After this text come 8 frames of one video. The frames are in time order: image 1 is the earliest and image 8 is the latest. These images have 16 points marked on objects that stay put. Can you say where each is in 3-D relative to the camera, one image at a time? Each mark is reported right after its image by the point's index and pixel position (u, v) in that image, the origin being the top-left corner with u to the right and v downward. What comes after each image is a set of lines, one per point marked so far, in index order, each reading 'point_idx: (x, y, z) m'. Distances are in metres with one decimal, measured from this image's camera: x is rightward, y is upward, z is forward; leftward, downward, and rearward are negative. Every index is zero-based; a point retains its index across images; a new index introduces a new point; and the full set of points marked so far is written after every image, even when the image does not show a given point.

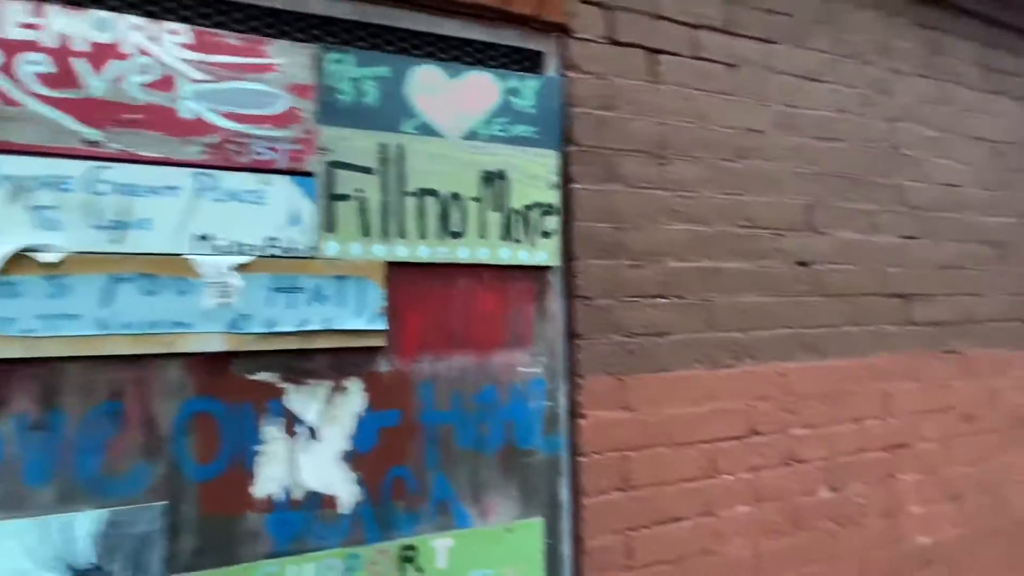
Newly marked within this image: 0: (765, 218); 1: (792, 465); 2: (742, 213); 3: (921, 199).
0: (+0.9, +0.3, +1.7) m
1: (+1.0, -0.6, +1.7) m
2: (+0.8, +0.3, +1.7) m
3: (+1.7, +0.4, +2.0) m
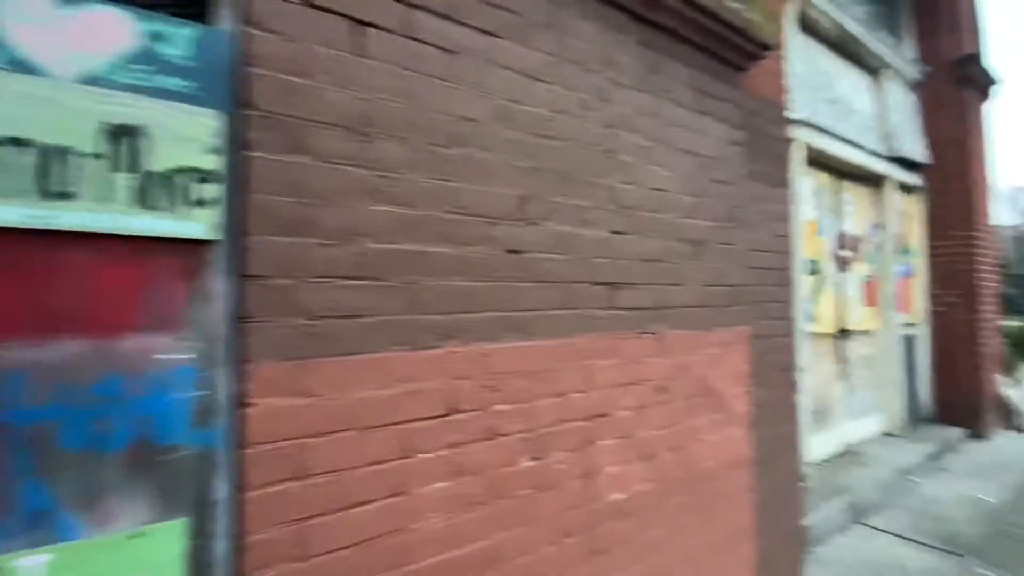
0: (-0.1, +0.3, +1.8) m
1: (-0.1, -0.6, +1.8) m
2: (-0.2, +0.3, +1.7) m
3: (+0.6, +0.4, +2.3) m
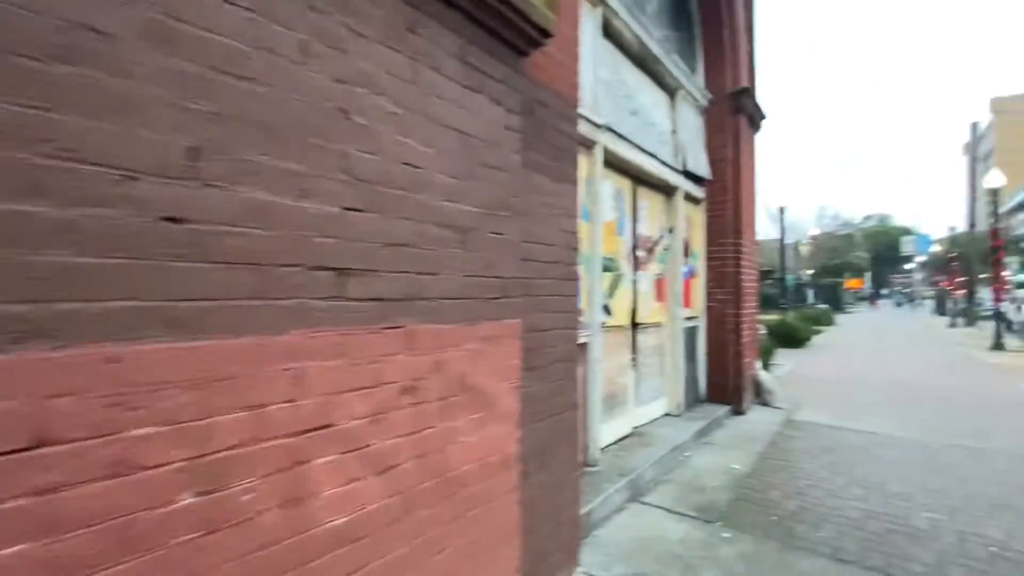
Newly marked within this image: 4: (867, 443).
0: (-1.1, +0.4, +1.3) m
1: (-1.1, -0.5, +1.3) m
2: (-1.2, +0.4, +1.2) m
3: (-0.6, +0.5, +2.0) m
4: (+4.9, -2.1, +6.6) m
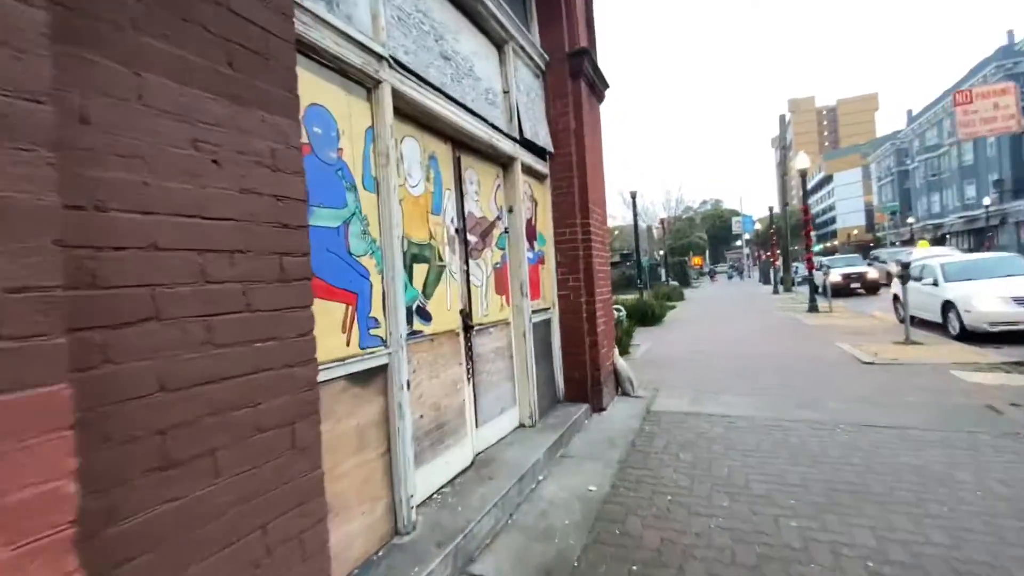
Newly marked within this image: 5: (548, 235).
0: (-1.9, +0.2, -0.5) m
1: (-1.8, -0.7, -0.5) m
2: (-2.0, +0.2, -0.6) m
3: (-1.6, +0.4, +0.3) m
4: (+2.7, -1.8, +6.1) m
5: (+0.5, +0.8, +7.0) m
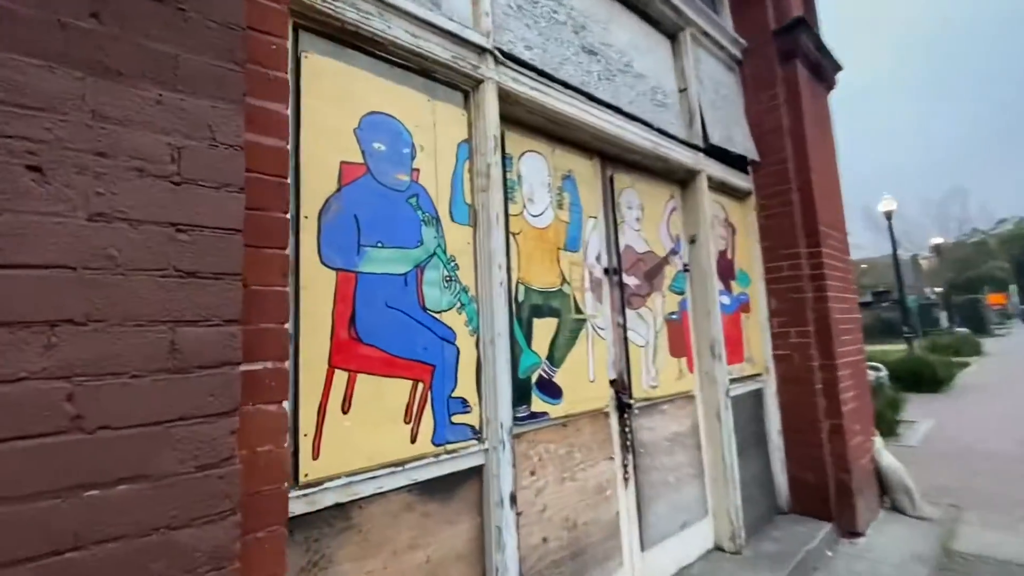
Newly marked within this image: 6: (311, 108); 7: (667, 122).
0: (-2.7, +0.2, -0.8) m
1: (-2.6, -0.7, -0.8) m
2: (-2.8, +0.2, -0.8) m
3: (-2.1, +0.3, -0.2) m
4: (+4.2, -2.3, +3.2) m
5: (+2.6, +0.2, +5.2) m
6: (-0.9, +0.8, +2.1) m
7: (+1.4, +1.5, +4.4) m
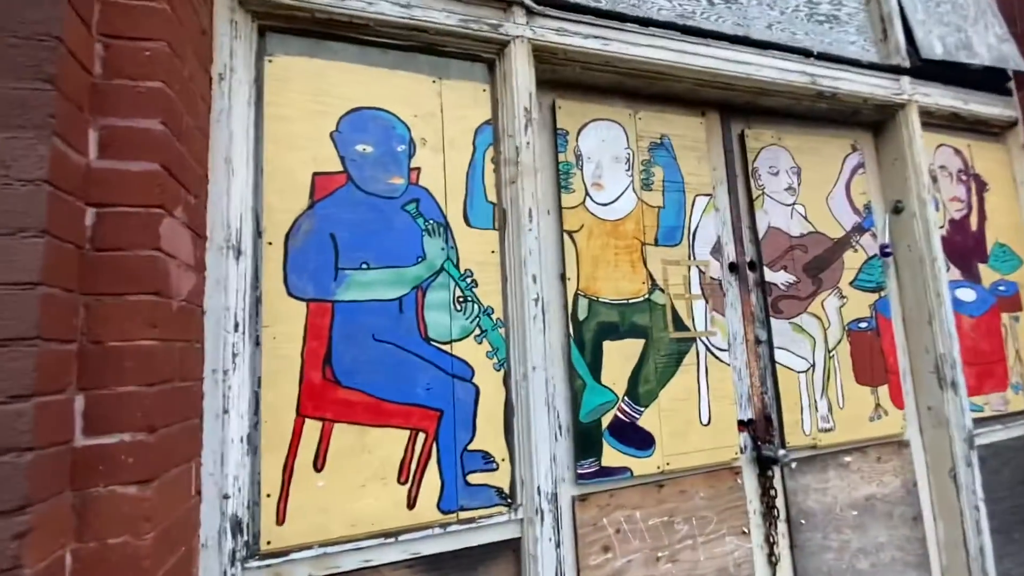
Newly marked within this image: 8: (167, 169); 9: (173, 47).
0: (-3.7, -0.1, 0.0) m
1: (-3.6, -1.0, -0.1) m
2: (-3.8, -0.1, -0.1) m
3: (-2.9, 0.0, +0.2) m
4: (+4.4, -2.1, +0.9) m
5: (+3.5, +0.3, +3.3) m
6: (-0.9, +0.7, +1.8) m
7: (+2.1, +1.5, +3.0) m
8: (-1.0, +0.3, +1.4) m
9: (-1.0, +0.7, +1.4) m
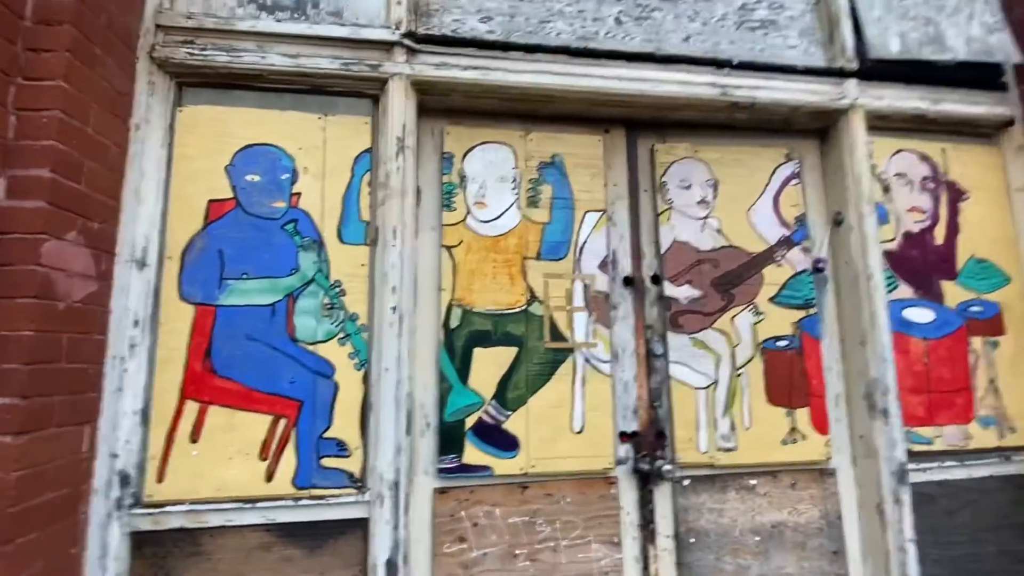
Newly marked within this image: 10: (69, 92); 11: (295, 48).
0: (-4.7, -0.1, +0.9) m
1: (-4.6, -0.9, +0.8) m
2: (-4.8, -0.1, +0.9) m
3: (-3.9, 0.0, +1.1) m
4: (+3.4, -2.3, +0.3) m
5: (+3.0, +0.1, +2.9) m
6: (-1.6, +0.6, +2.3) m
7: (+1.6, +1.5, +2.9) m
8: (-1.7, +0.3, +1.8) m
9: (-1.7, +0.7, +1.9) m
10: (-1.7, +0.8, +1.9) m
11: (-1.1, +1.2, +2.4) m
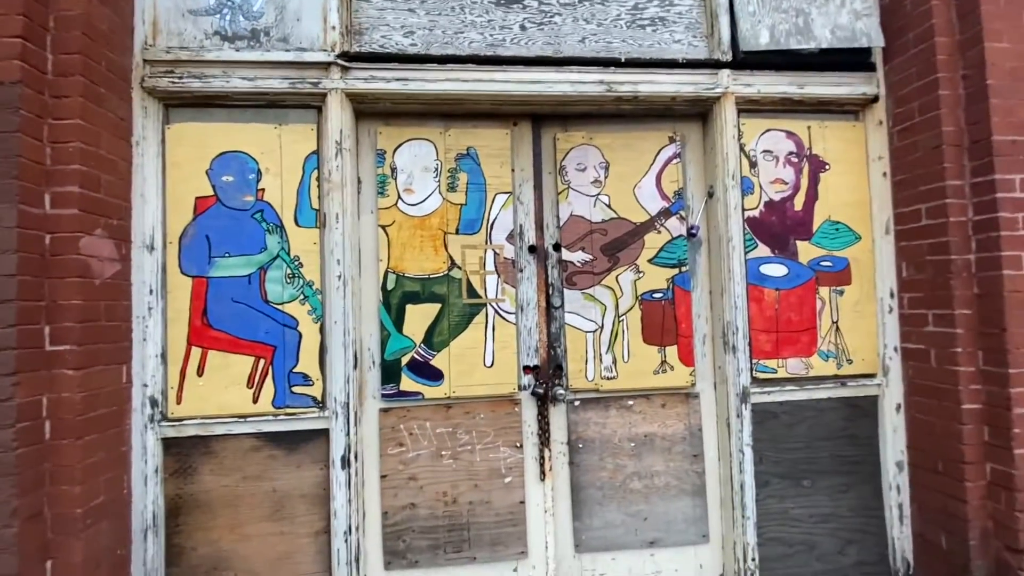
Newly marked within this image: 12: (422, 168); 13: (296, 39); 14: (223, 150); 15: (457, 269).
0: (-5.3, -0.1, +1.9) m
1: (-5.2, -1.0, +1.8) m
2: (-5.4, -0.1, +1.9) m
3: (-4.4, 0.0, +2.0) m
4: (+2.8, -2.2, +1.1) m
5: (+2.5, +0.4, +3.4) m
6: (-2.1, +0.8, +3.0) m
7: (+1.0, +1.7, +3.4) m
8: (-2.3, +0.4, +2.6) m
9: (-2.3, +0.8, +2.6) m
10: (-2.3, +0.9, +2.6) m
11: (-1.6, +1.4, +3.0) m
12: (-0.6, +0.8, +3.2) m
13: (-1.4, +1.6, +3.1) m
14: (-1.8, +0.9, +3.0) m
15: (-0.4, +0.1, +3.2) m
